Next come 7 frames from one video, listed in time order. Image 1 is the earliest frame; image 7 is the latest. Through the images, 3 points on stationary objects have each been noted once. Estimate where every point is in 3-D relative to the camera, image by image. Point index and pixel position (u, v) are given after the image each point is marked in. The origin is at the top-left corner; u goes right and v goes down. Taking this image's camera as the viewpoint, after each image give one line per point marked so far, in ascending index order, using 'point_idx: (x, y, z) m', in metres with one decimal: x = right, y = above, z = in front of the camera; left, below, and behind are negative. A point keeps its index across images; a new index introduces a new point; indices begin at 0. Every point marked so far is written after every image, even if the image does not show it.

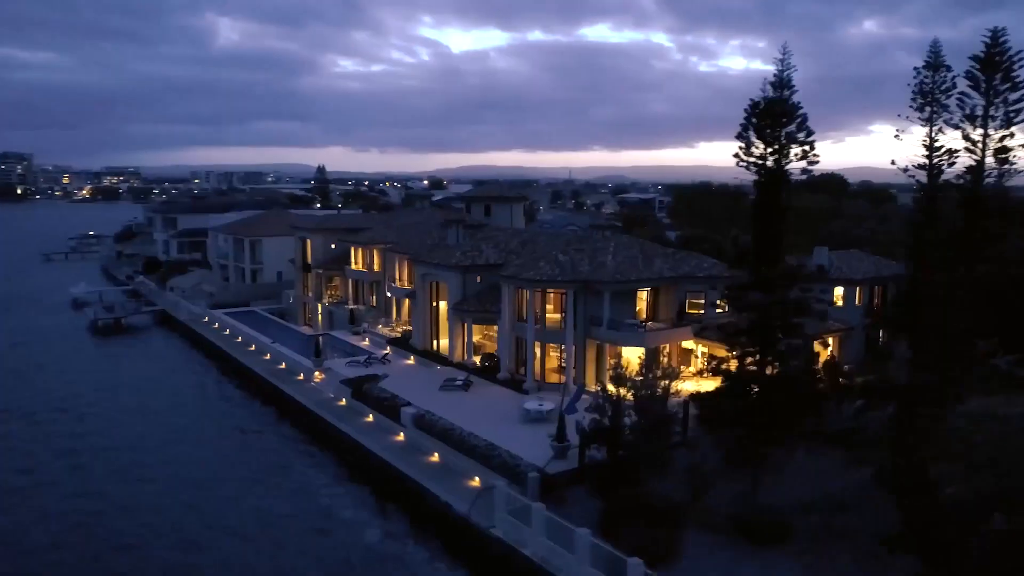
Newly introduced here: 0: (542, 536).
0: (+0.7, -6.3, +19.5) m
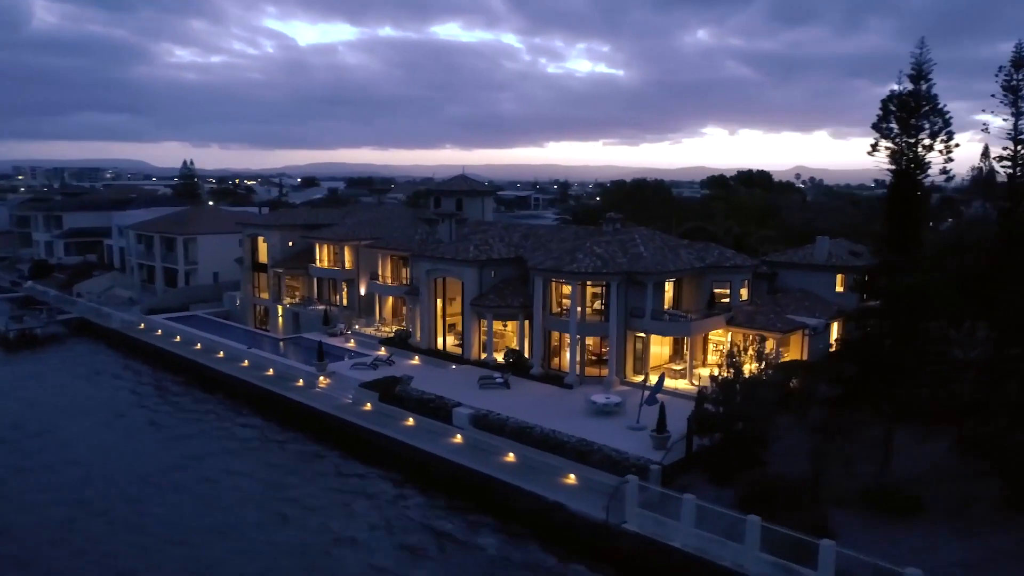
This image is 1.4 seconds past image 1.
0: (+4.5, -6.1, +19.3) m
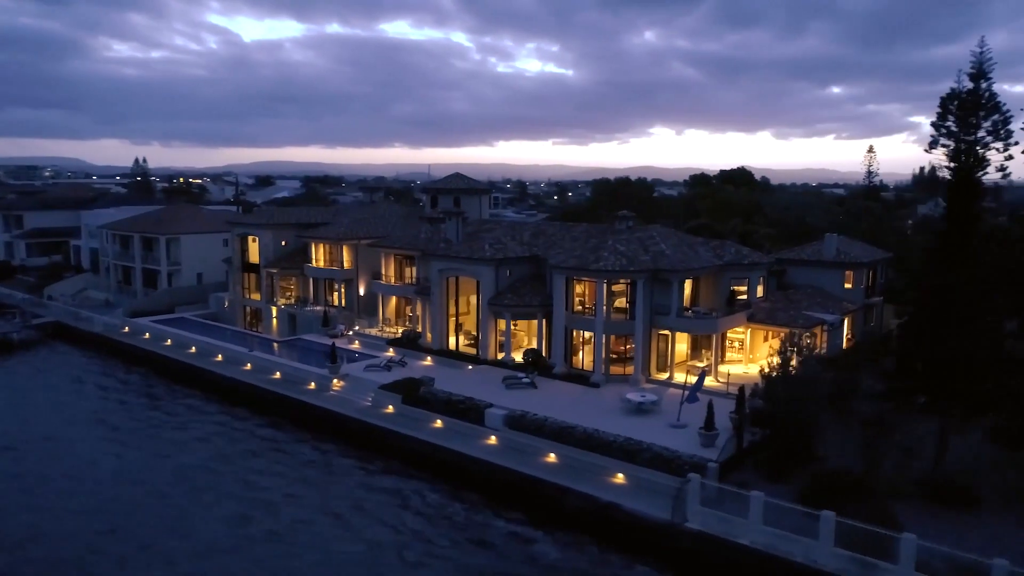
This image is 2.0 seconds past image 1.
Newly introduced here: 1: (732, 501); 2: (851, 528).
0: (+6.3, -6.0, +19.3) m
1: (+5.8, -5.6, +20.0) m
2: (+8.0, -5.6, +17.9) m
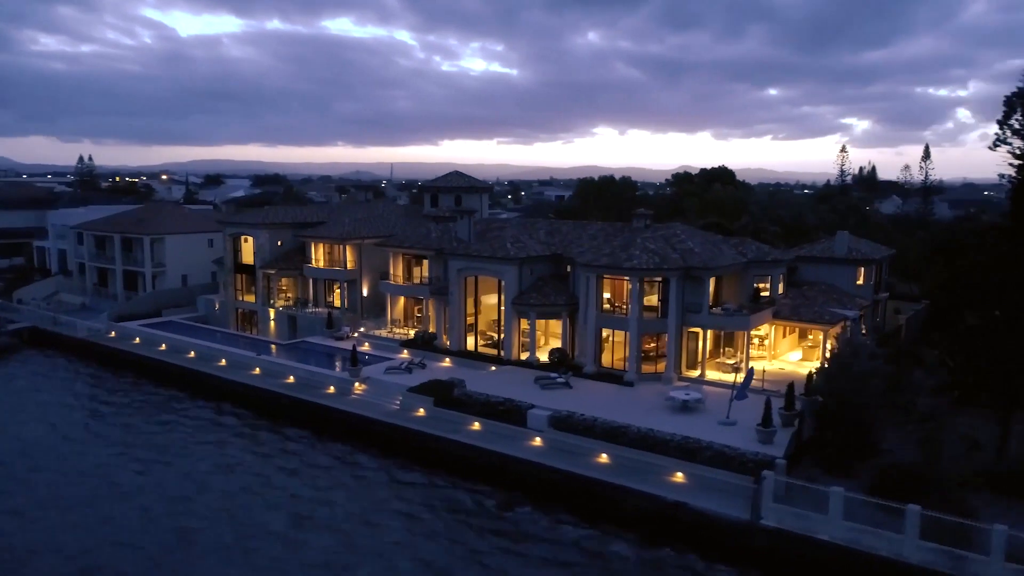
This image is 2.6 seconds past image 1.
0: (+8.3, -5.9, +19.4) m
1: (+7.8, -5.5, +20.0) m
2: (+10.1, -5.5, +18.1) m
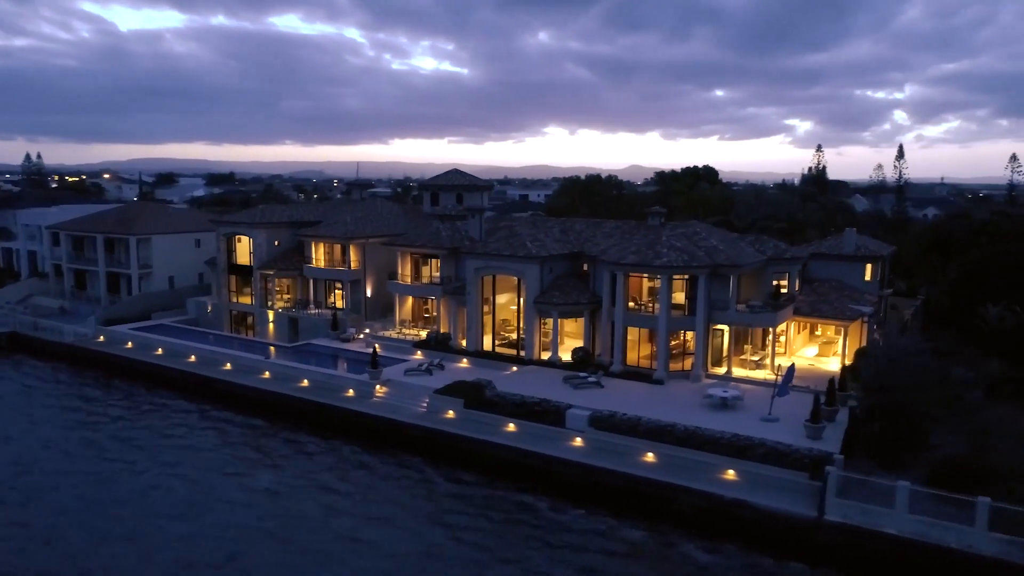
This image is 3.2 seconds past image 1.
0: (+10.1, -5.8, +19.6) m
1: (+9.6, -5.4, +20.2) m
2: (+12.0, -5.4, +18.4) m
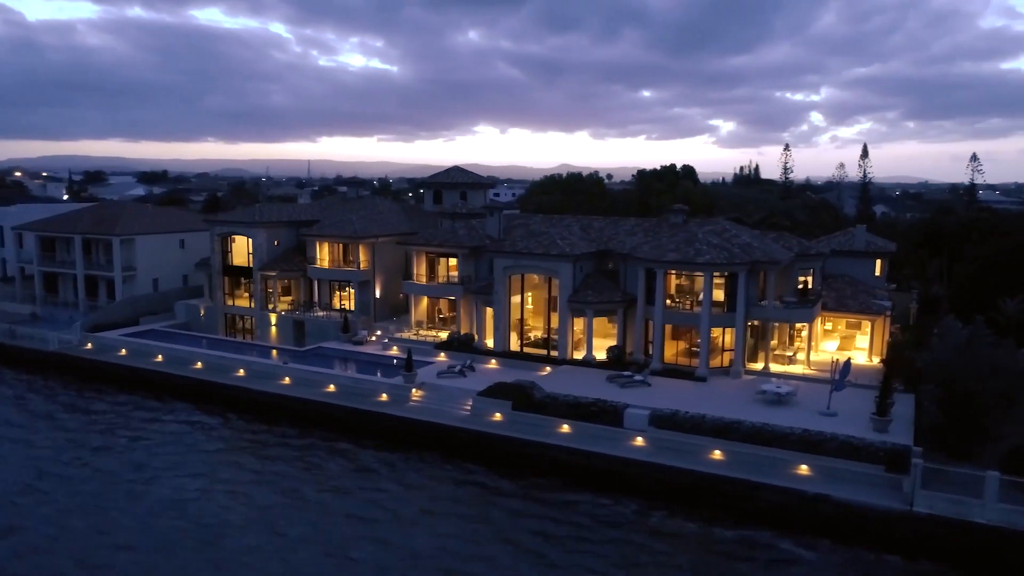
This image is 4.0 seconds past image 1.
0: (+12.7, -5.6, +20.1) m
1: (+12.1, -5.3, +20.6) m
2: (+14.7, -5.2, +19.1) m
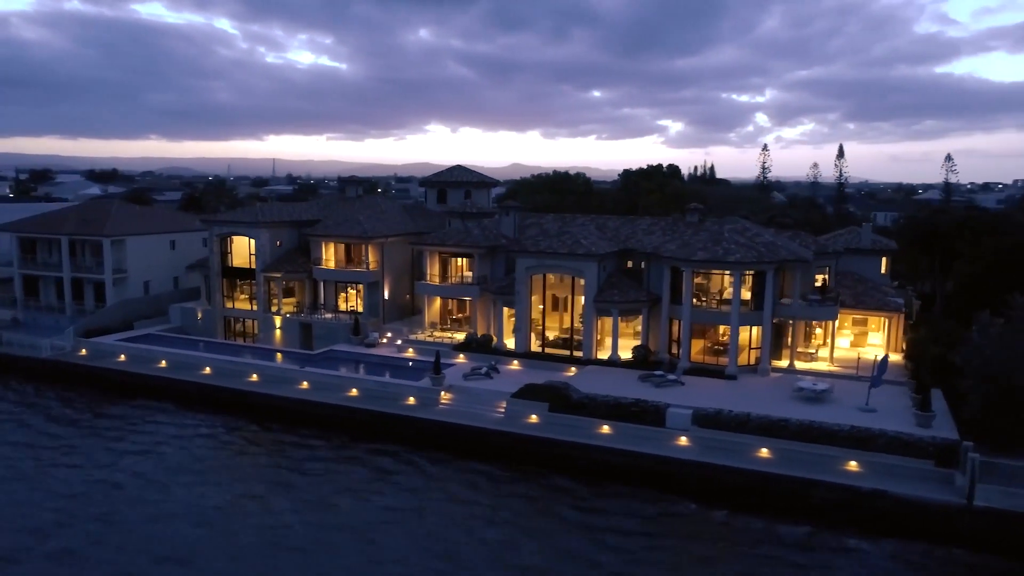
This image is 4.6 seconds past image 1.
0: (+14.5, -5.5, +20.6) m
1: (+13.9, -5.2, +21.0) m
2: (+16.6, -5.1, +19.7) m
